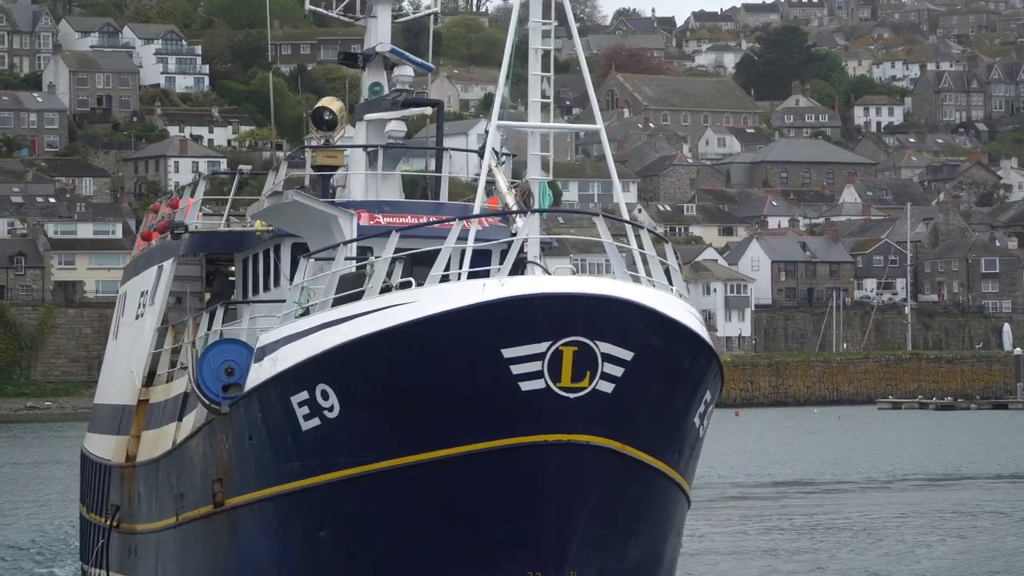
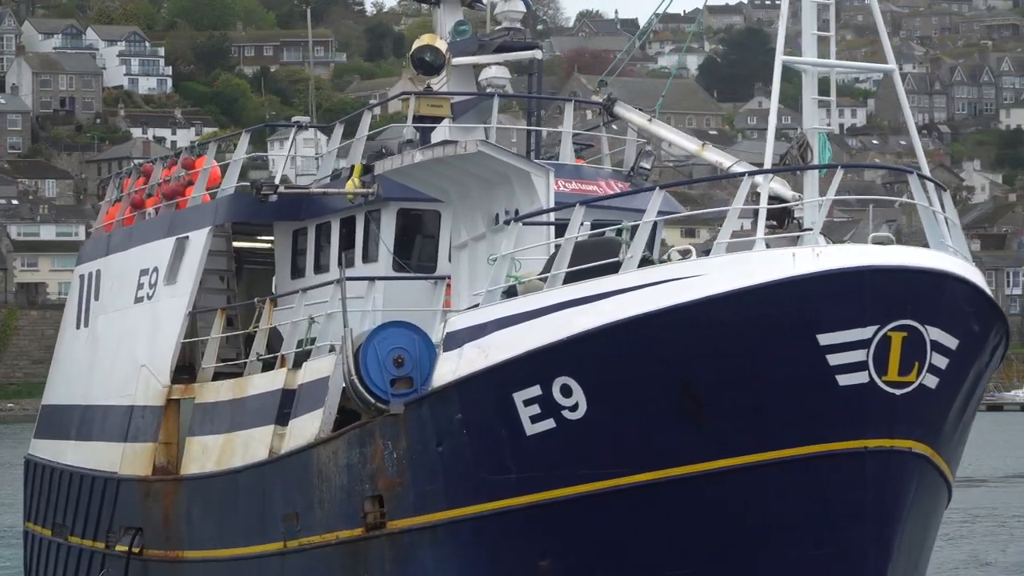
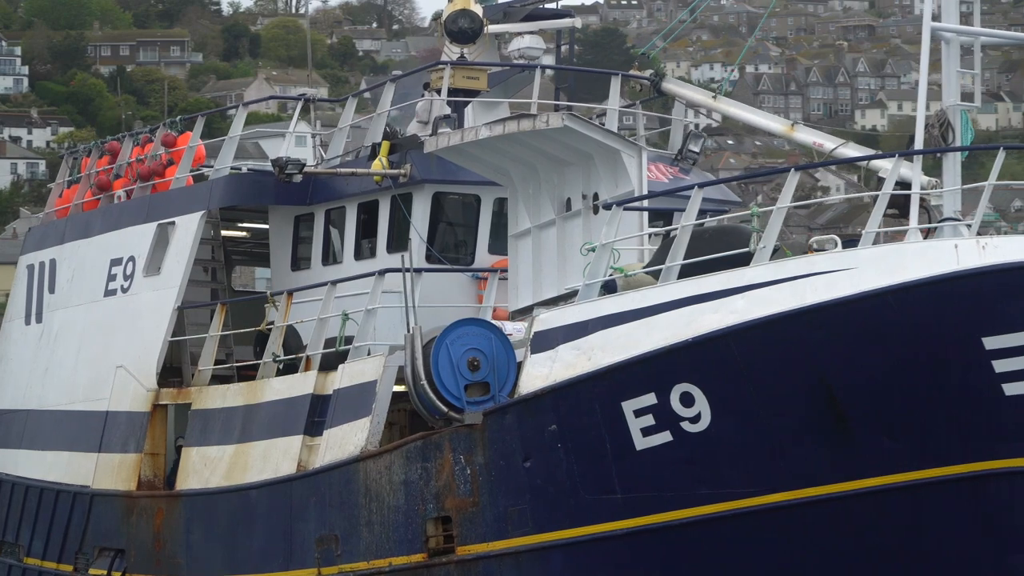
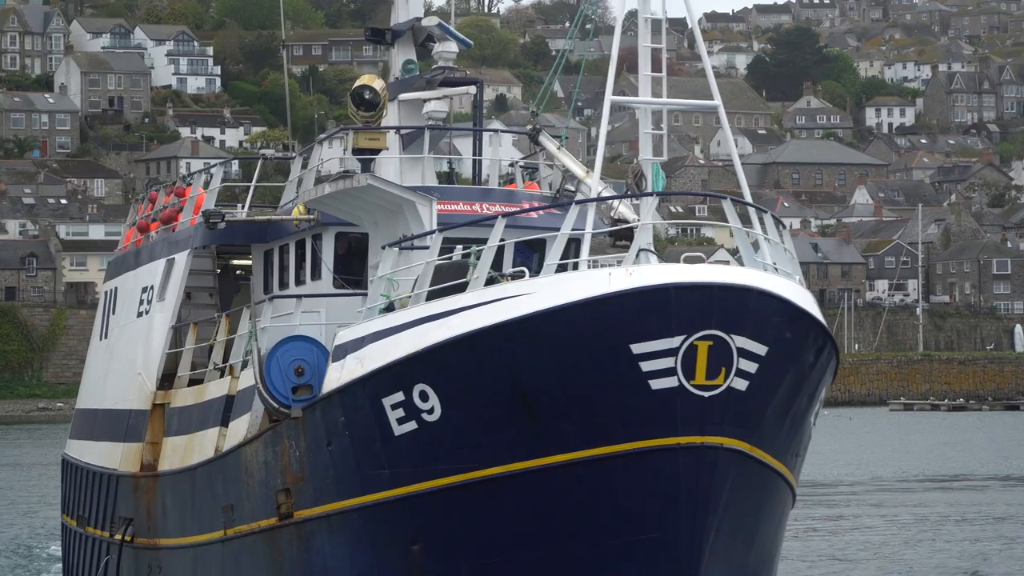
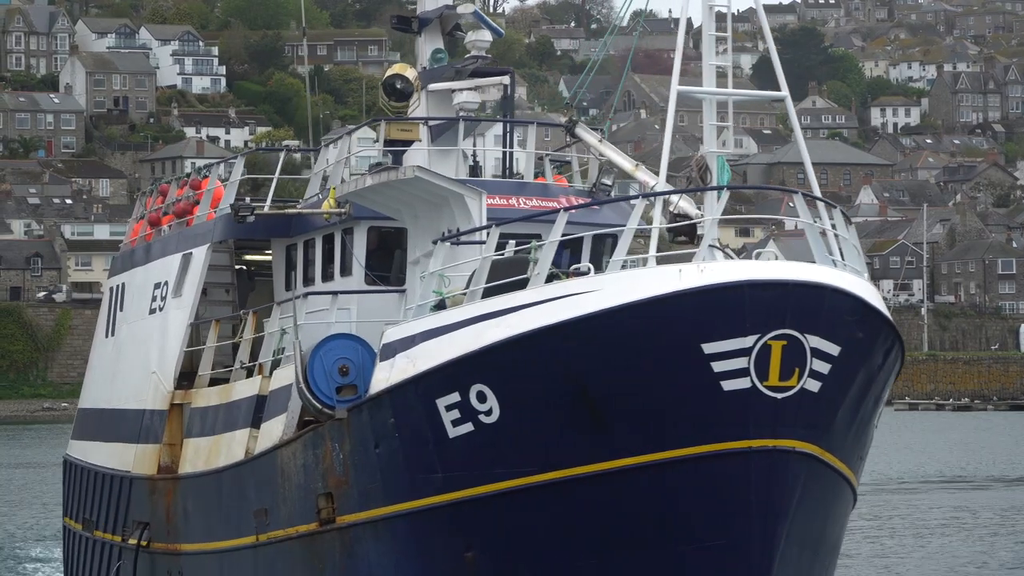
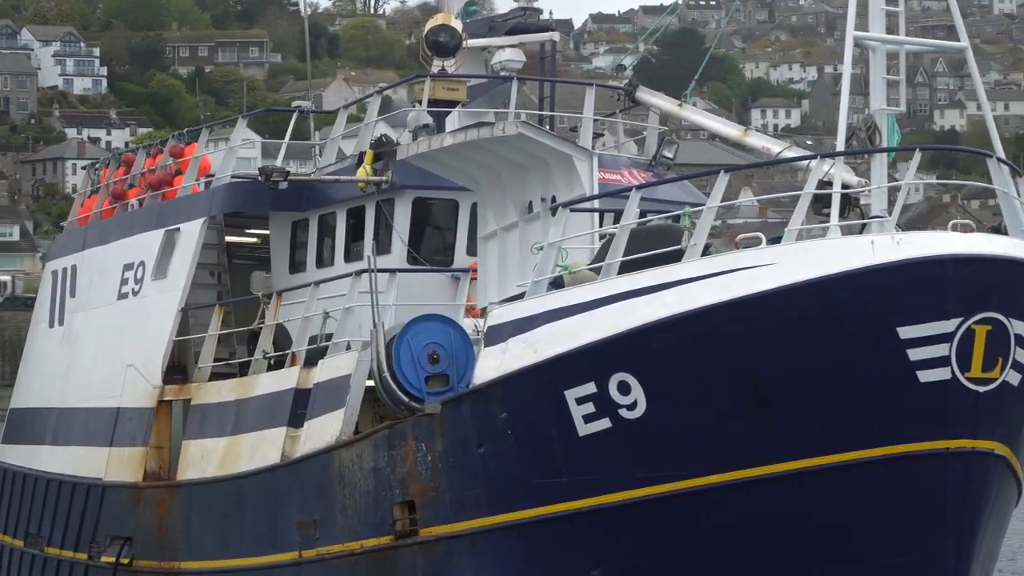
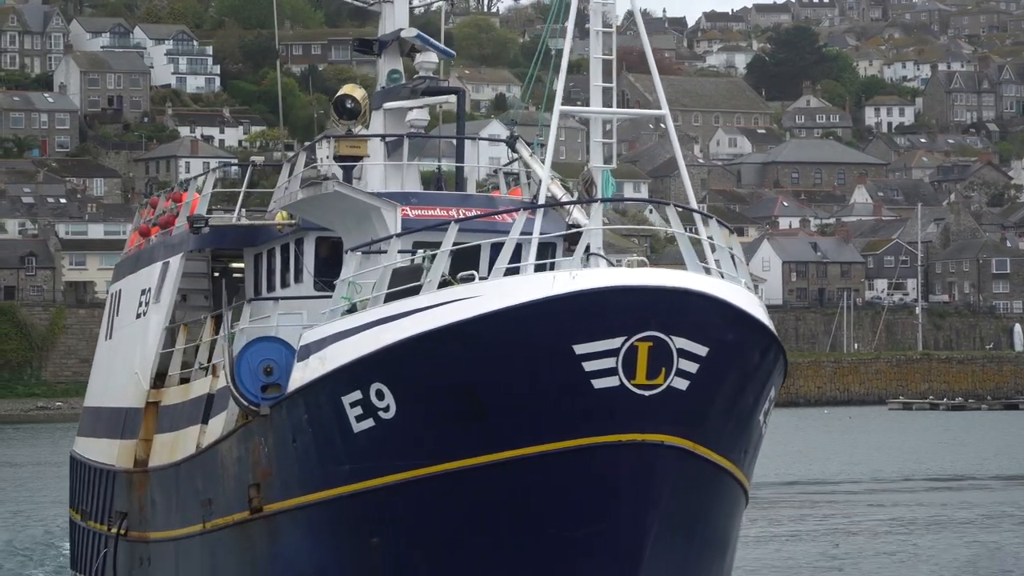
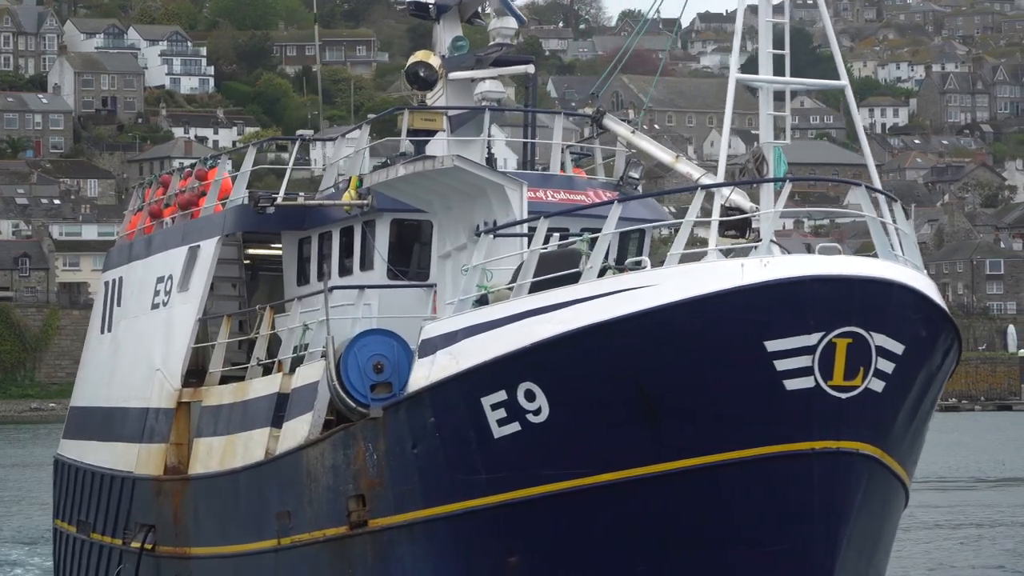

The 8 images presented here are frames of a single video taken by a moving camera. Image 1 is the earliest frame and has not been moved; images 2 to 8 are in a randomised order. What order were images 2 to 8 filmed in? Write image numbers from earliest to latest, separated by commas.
7, 4, 5, 8, 2, 6, 3
